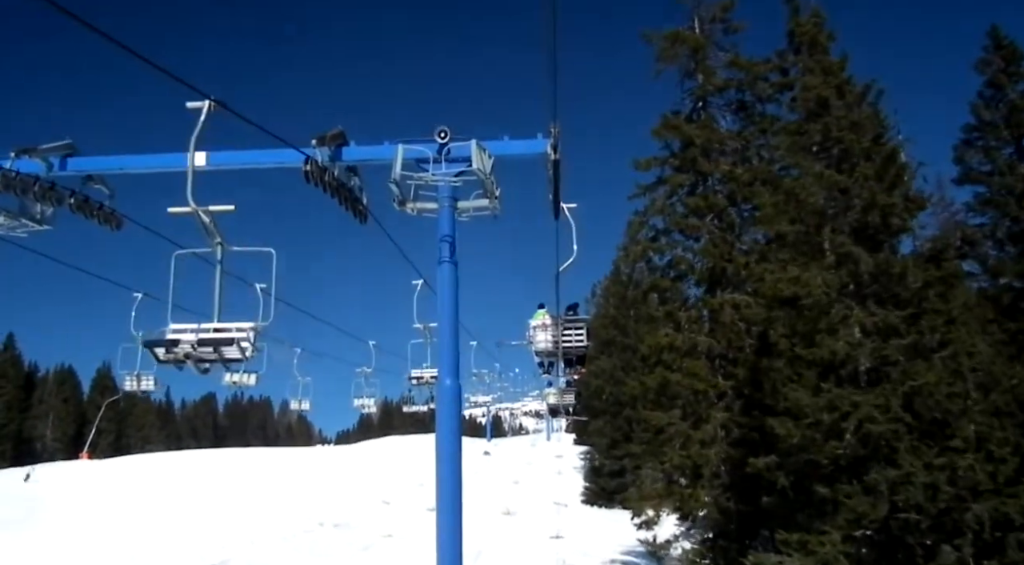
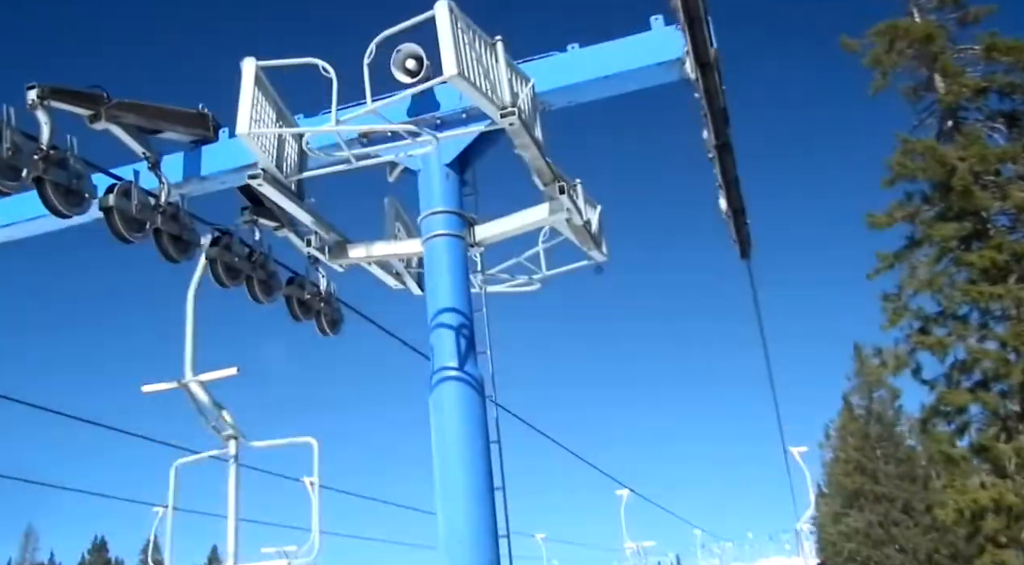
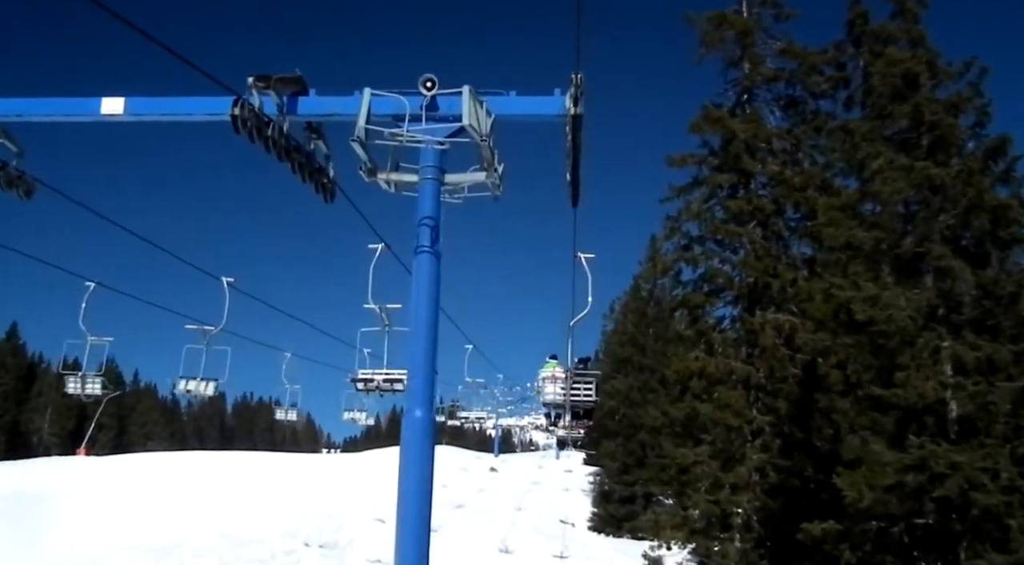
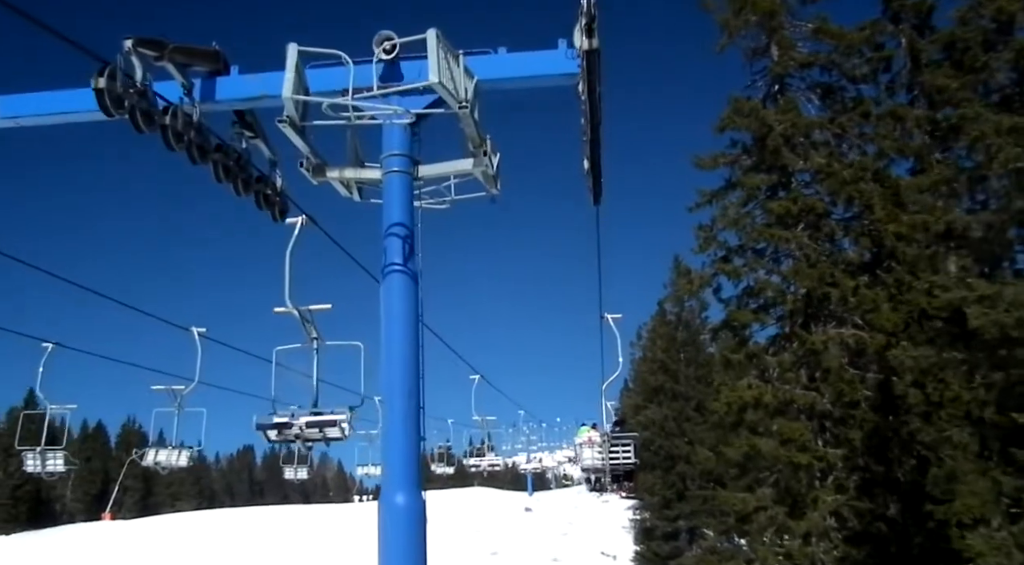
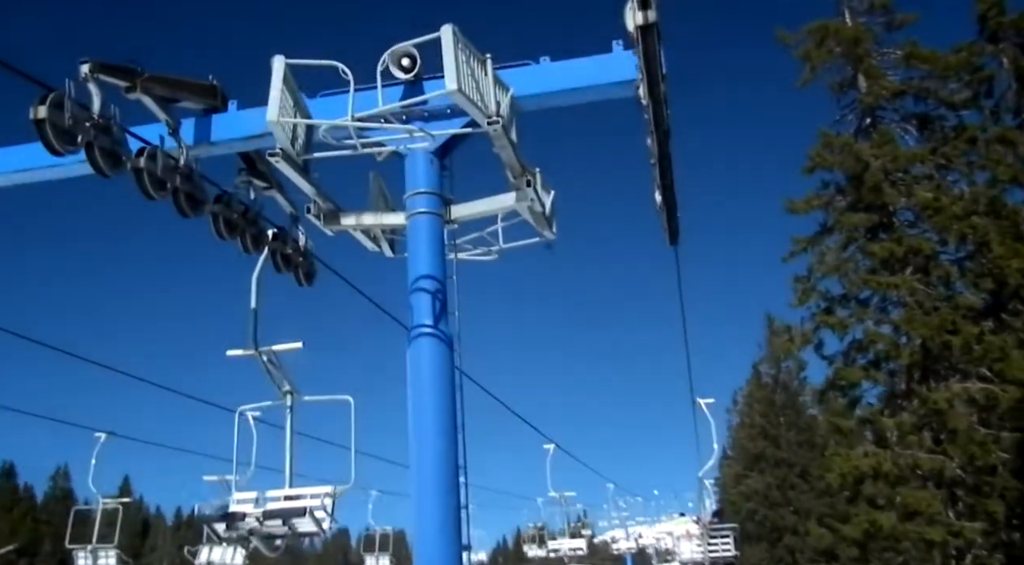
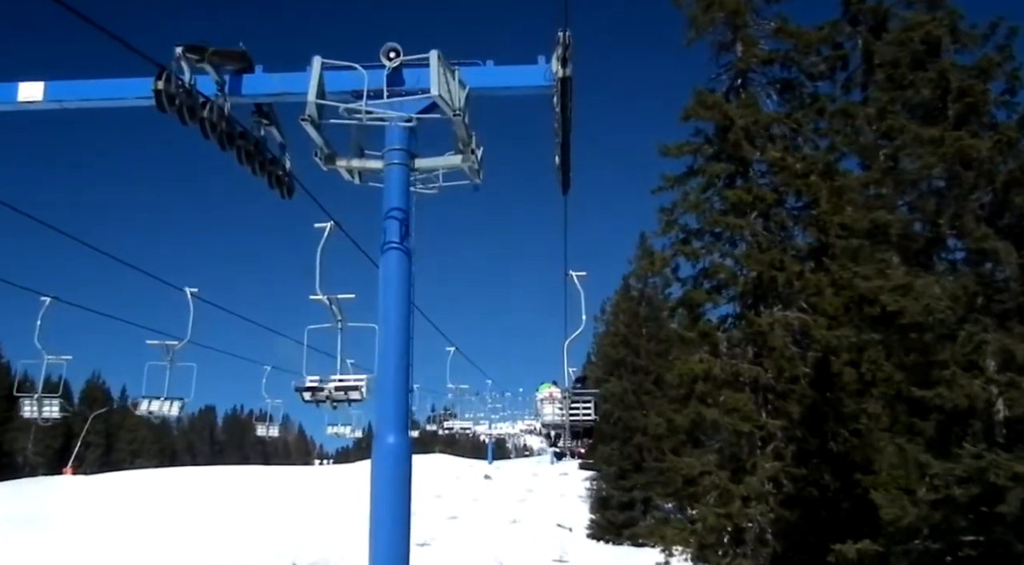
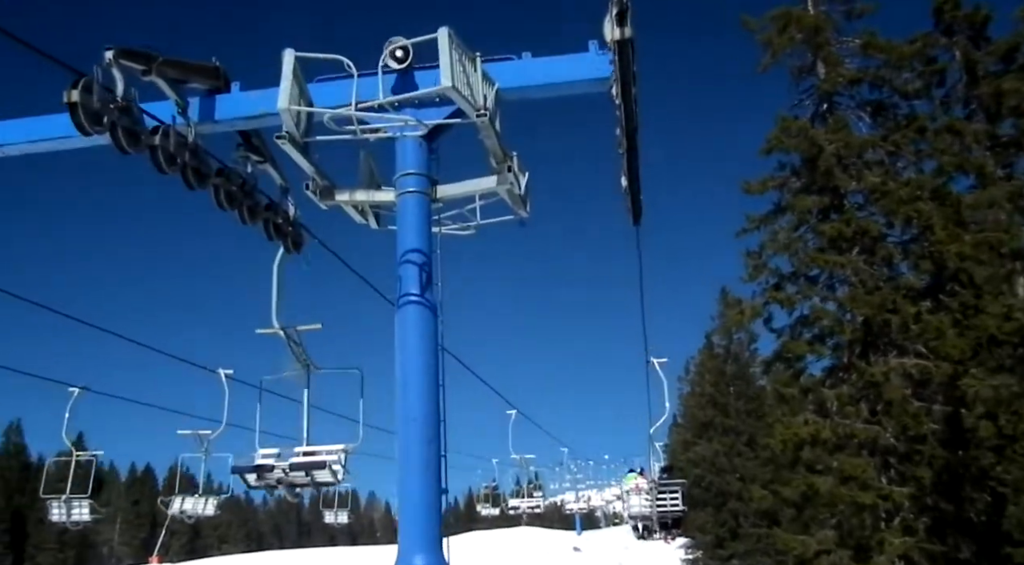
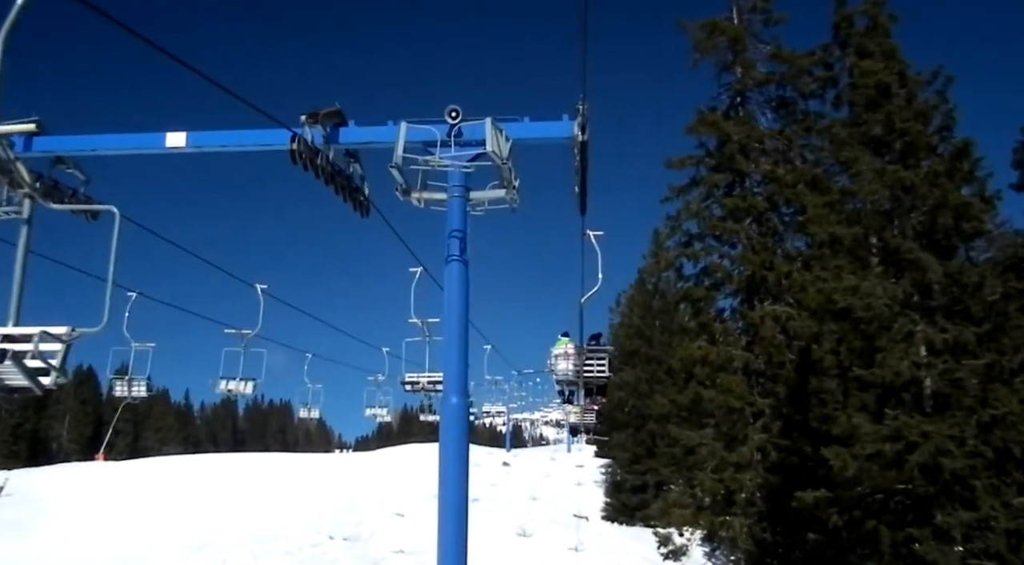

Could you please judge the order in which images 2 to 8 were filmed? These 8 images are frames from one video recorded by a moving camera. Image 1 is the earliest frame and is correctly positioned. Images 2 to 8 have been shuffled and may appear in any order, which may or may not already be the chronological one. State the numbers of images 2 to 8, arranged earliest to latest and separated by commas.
8, 3, 6, 4, 7, 5, 2
